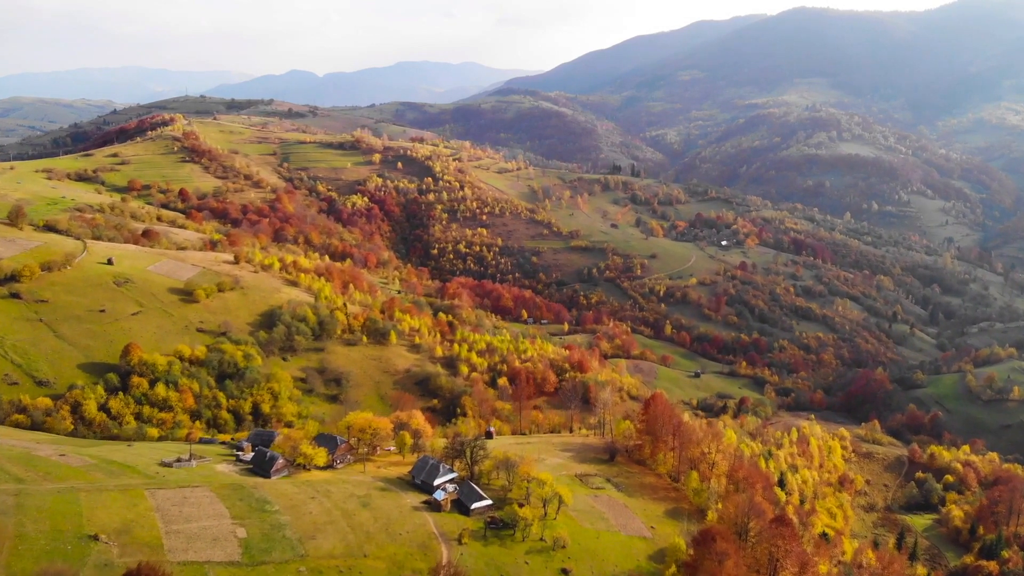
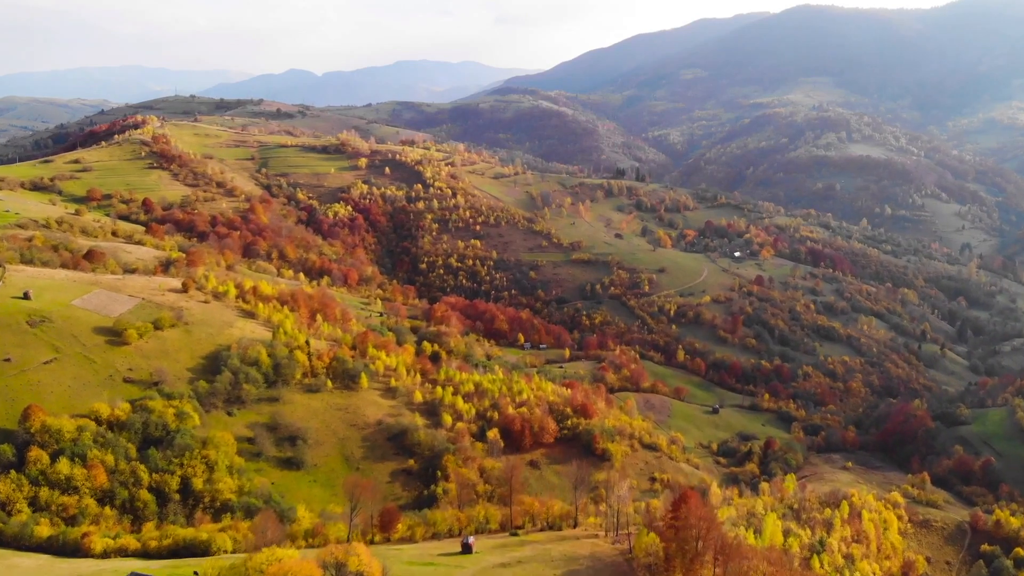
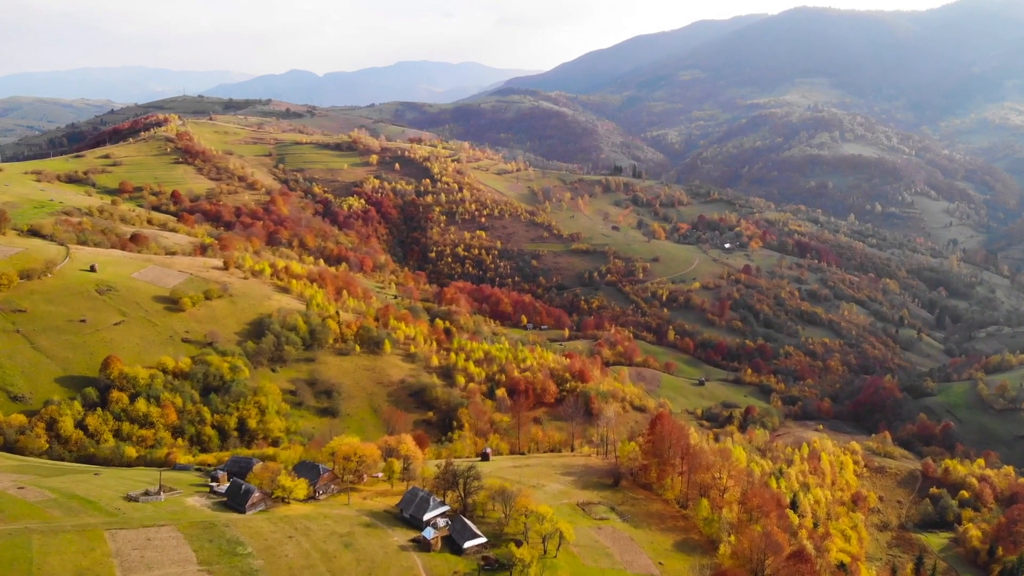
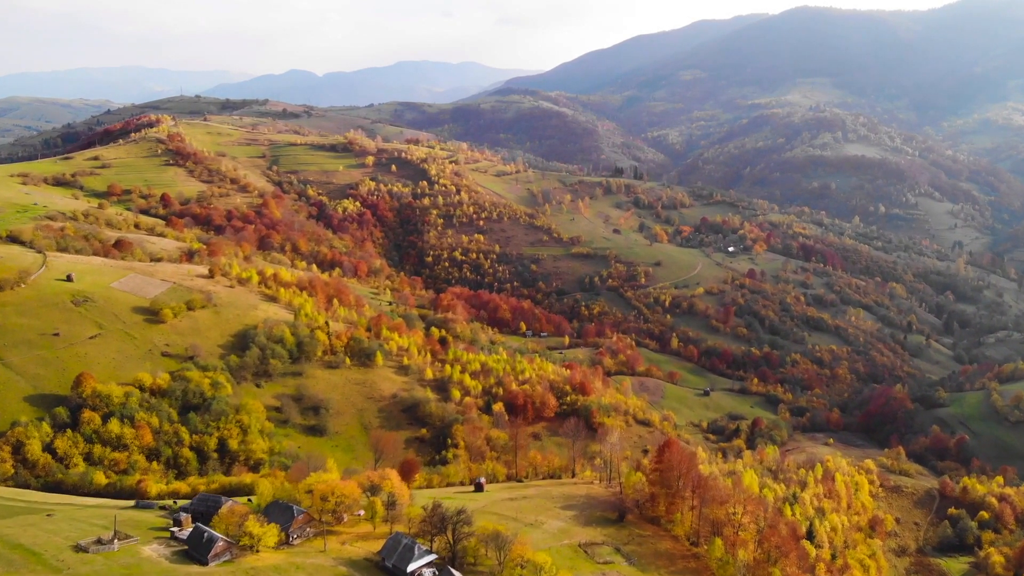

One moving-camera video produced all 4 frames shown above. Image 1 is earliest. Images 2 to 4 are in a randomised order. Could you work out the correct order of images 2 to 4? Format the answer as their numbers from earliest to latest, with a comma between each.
3, 4, 2
